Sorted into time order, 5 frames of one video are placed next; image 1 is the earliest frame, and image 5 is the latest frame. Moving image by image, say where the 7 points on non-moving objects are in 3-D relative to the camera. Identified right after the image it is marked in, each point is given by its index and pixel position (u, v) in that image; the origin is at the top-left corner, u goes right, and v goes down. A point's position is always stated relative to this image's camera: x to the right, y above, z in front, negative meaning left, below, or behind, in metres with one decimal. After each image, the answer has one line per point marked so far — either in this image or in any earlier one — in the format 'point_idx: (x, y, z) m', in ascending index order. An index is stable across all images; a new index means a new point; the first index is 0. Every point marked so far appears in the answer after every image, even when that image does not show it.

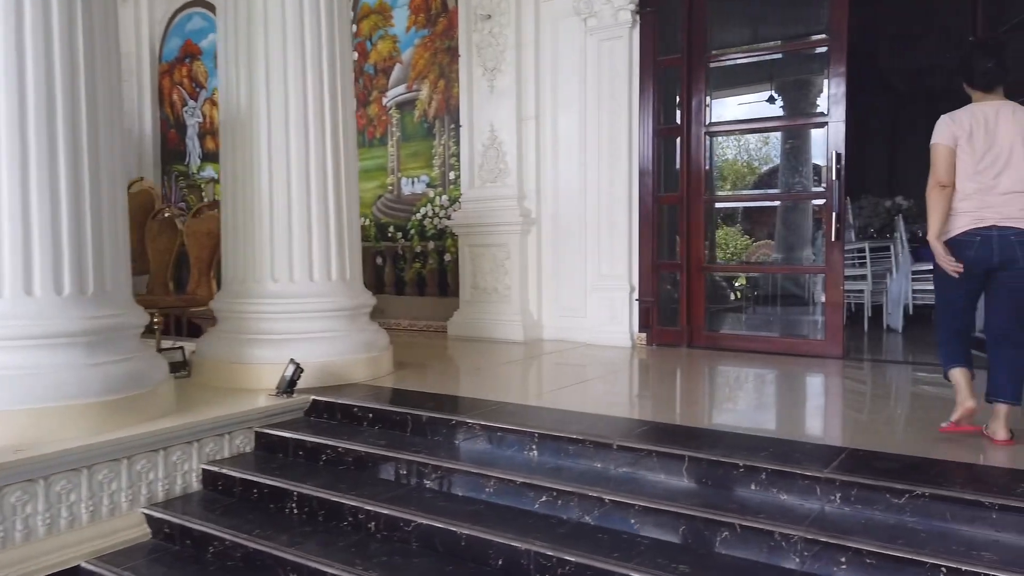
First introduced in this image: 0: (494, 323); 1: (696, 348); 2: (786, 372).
0: (-0.2, -0.4, +9.0) m
1: (+2.1, -0.7, +8.0) m
2: (+2.7, -0.8, +7.1) m
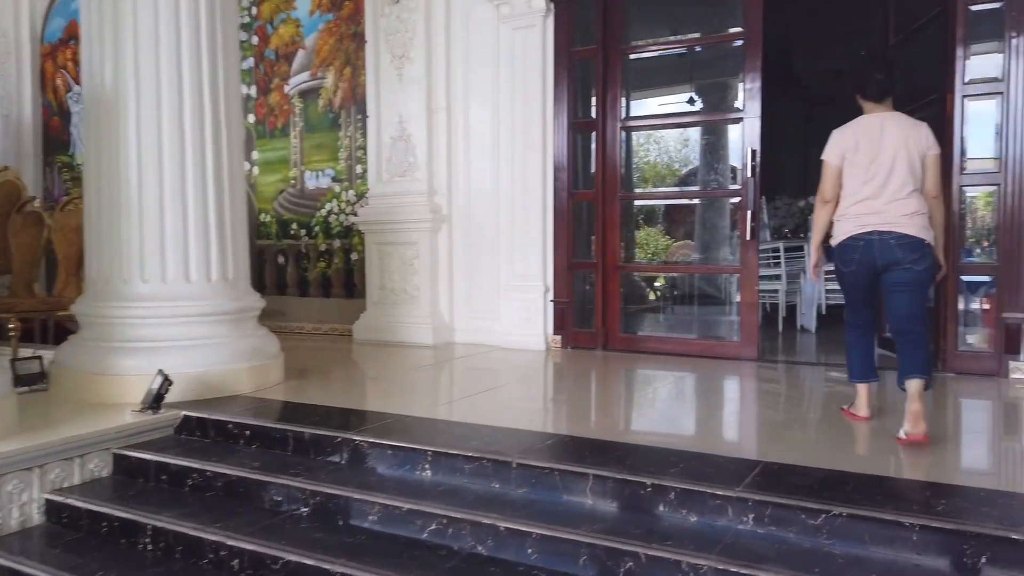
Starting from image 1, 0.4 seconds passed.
0: (-1.3, -0.5, +8.5) m
1: (+1.1, -0.7, +7.8) m
2: (+1.8, -0.8, +6.9) m
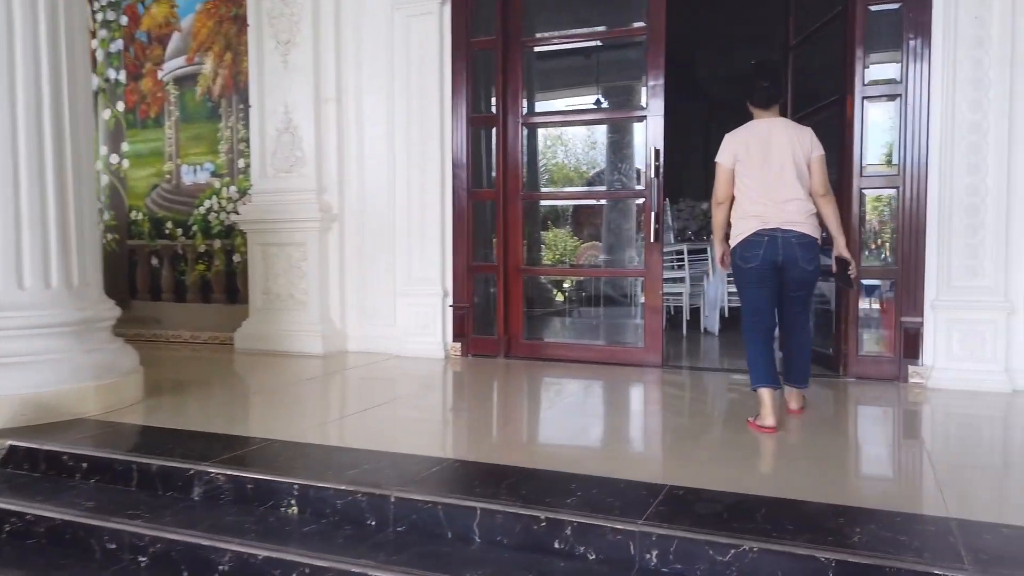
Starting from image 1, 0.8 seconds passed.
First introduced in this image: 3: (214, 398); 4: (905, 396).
0: (-2.5, -0.5, +7.8) m
1: (0.0, -0.7, +7.4) m
2: (+0.9, -0.9, +6.6) m
3: (-2.7, -1.0, +6.3) m
4: (+3.0, -0.8, +5.4) m
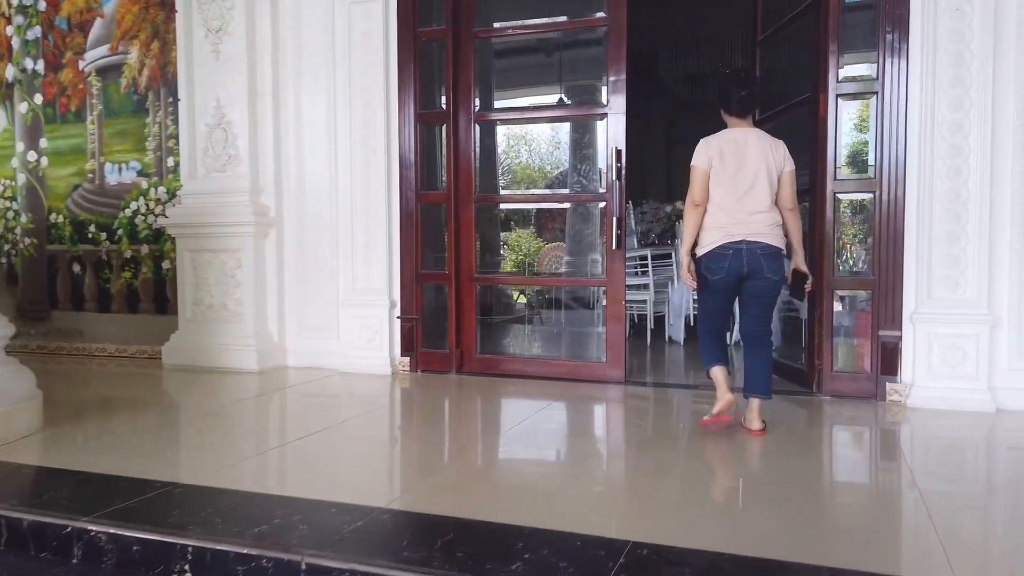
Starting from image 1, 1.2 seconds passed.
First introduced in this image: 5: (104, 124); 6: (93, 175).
0: (-3.0, -0.6, +7.2) m
1: (-0.4, -0.8, +6.9) m
2: (+0.5, -1.0, +6.1) m
3: (-3.1, -1.1, +5.7) m
4: (+2.7, -0.9, +5.0) m
5: (-4.7, +1.9, +8.1) m
6: (-4.8, +1.3, +8.2) m
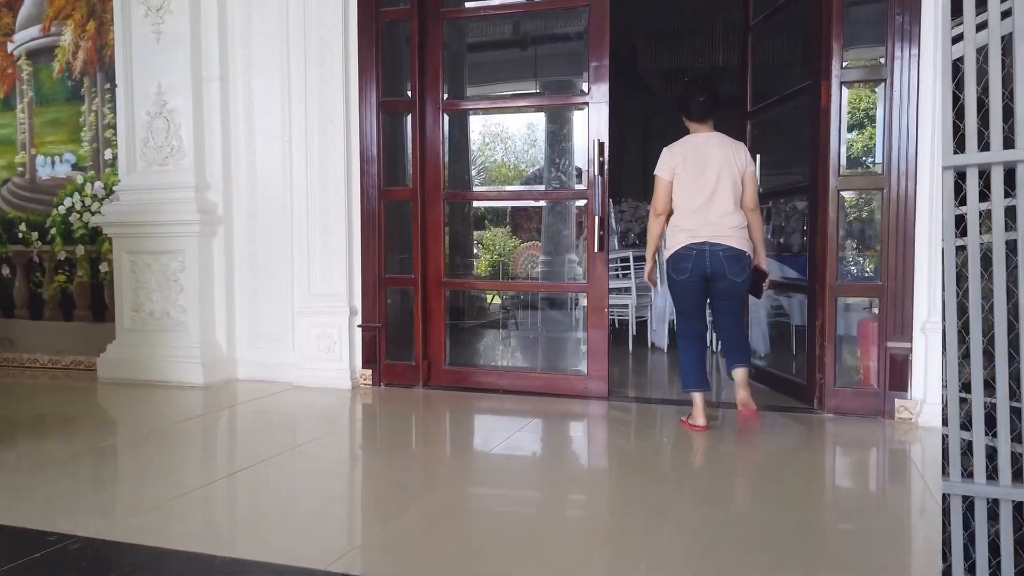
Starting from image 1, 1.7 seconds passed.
0: (-3.2, -0.7, +6.5) m
1: (-0.7, -0.9, +6.3) m
2: (+0.2, -1.0, +5.6) m
3: (-3.3, -1.1, +5.0) m
4: (+2.5, -1.0, +4.6) m
5: (-4.9, +1.8, +7.3) m
6: (-5.1, +1.3, +7.4) m
